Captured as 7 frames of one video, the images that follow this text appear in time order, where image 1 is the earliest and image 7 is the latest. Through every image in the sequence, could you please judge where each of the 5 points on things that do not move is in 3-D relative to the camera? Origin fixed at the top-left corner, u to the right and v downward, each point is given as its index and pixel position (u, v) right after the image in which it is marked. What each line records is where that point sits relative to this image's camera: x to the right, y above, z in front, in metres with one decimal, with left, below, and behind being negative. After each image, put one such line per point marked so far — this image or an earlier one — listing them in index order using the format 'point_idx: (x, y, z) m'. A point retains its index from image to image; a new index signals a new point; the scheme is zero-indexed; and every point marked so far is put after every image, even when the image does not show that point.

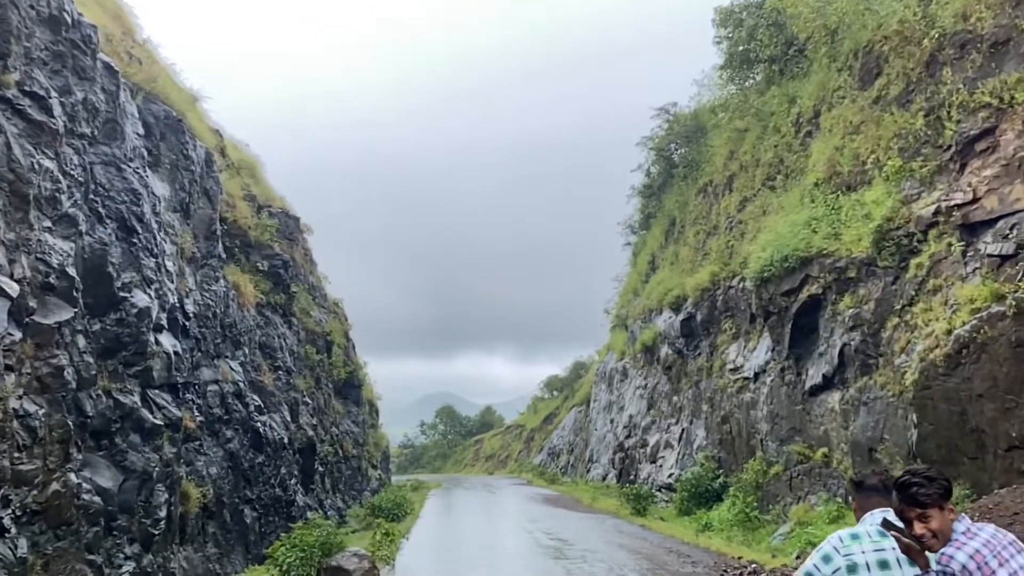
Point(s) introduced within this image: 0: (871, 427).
0: (+6.6, -2.6, +15.4) m
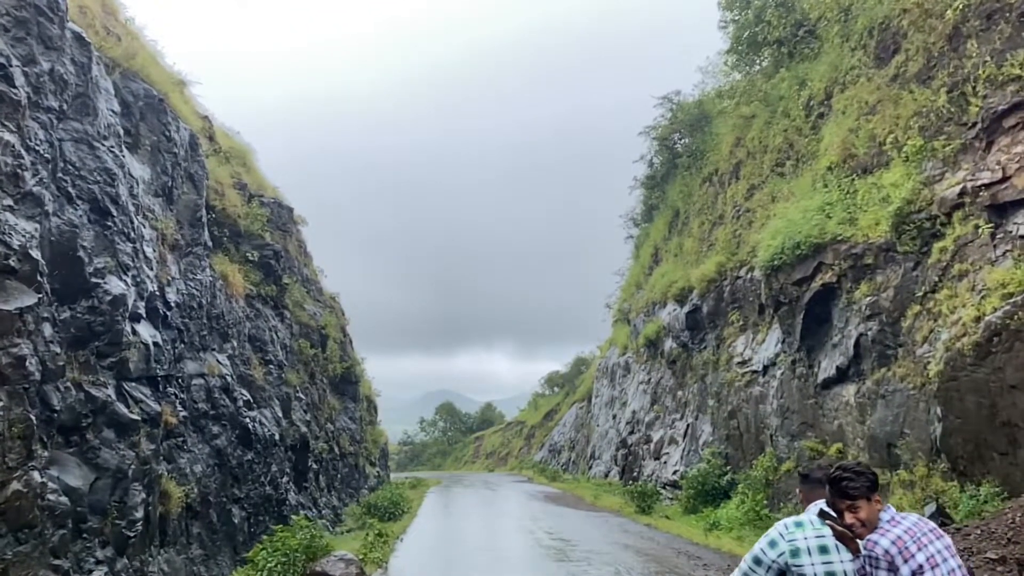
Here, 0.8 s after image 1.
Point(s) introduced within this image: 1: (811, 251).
0: (+6.6, -2.3, +14.6) m
1: (+6.1, +0.8, +17.0) m
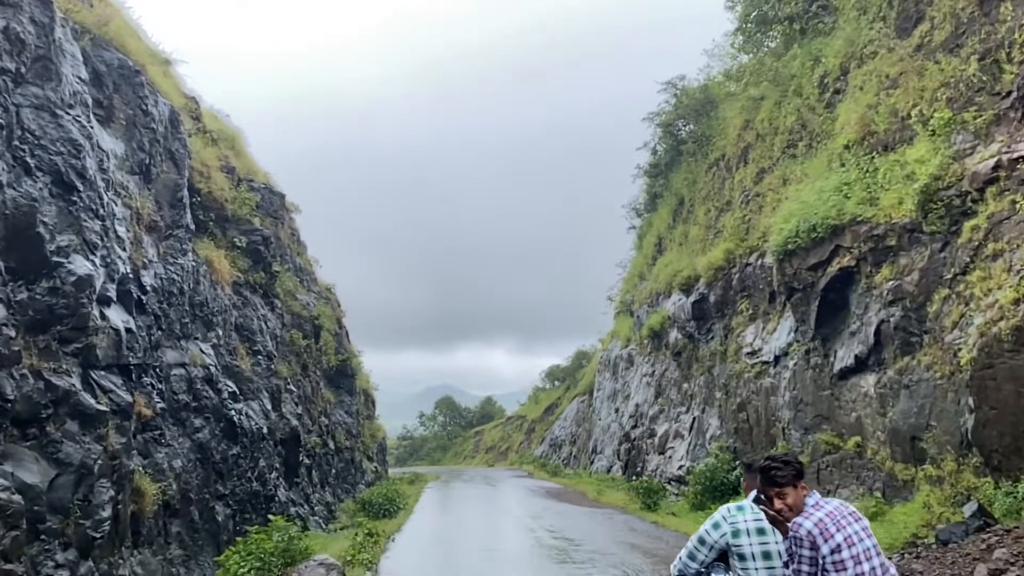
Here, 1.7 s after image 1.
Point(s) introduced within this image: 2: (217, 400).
0: (+6.6, -2.1, +13.7) m
1: (+6.1, +1.1, +16.1) m
2: (-5.8, -2.2, +16.3) m
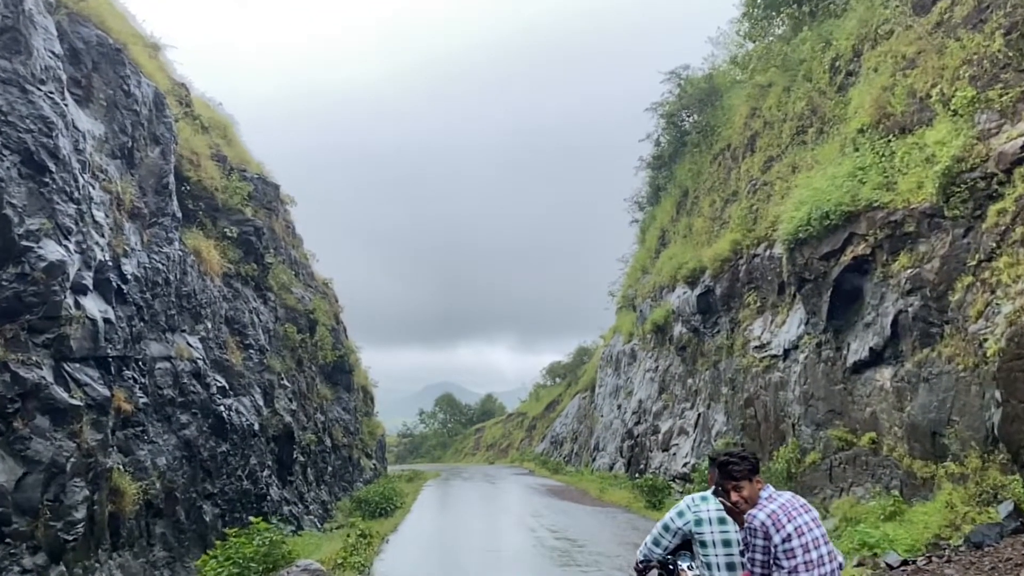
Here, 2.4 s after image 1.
0: (+6.6, -1.9, +13.0) m
1: (+6.1, +1.2, +15.4) m
2: (-5.8, -2.0, +15.7) m
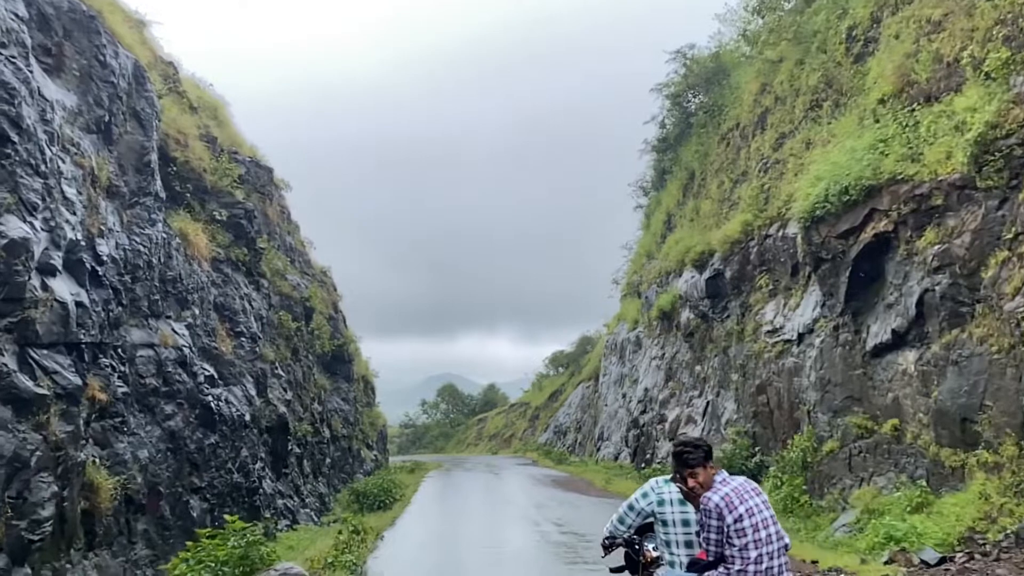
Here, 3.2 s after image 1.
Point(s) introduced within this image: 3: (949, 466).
0: (+6.6, -1.5, +12.2) m
1: (+6.1, +1.6, +14.6) m
2: (-5.8, -1.7, +14.9) m
3: (+6.5, -2.7, +12.4) m
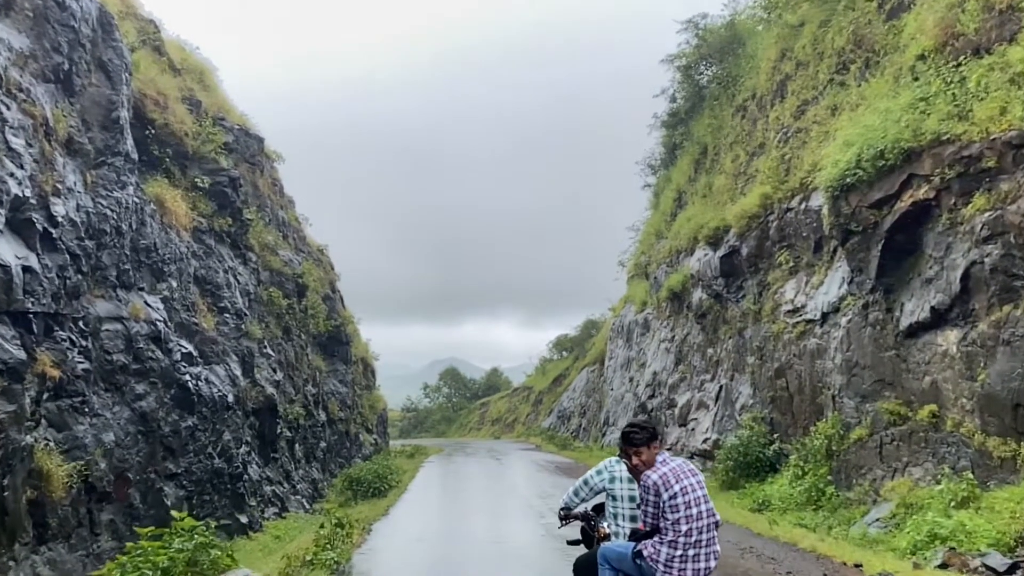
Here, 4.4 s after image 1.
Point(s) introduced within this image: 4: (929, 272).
0: (+6.7, -1.1, +11.0) m
1: (+6.2, +2.0, +13.3) m
2: (-5.7, -1.2, +13.8) m
3: (+6.6, -2.3, +11.2) m
4: (+6.7, +0.2, +13.2) m
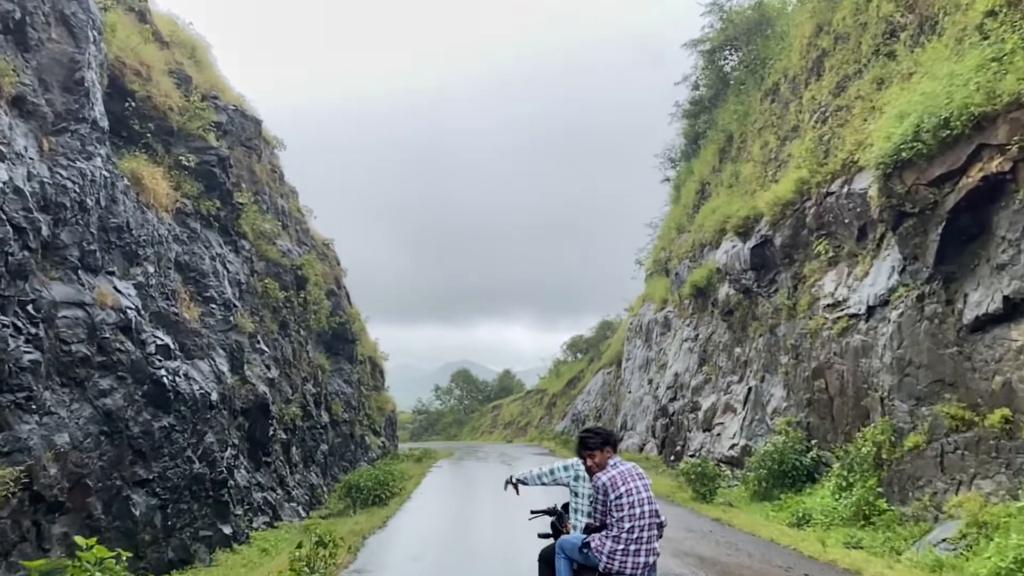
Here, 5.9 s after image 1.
0: (+6.8, -1.0, +9.3) m
1: (+6.4, +2.2, +11.7) m
2: (-5.5, -1.0, +12.3) m
3: (+6.7, -2.1, +9.5) m
4: (+6.8, +0.4, +11.6) m
